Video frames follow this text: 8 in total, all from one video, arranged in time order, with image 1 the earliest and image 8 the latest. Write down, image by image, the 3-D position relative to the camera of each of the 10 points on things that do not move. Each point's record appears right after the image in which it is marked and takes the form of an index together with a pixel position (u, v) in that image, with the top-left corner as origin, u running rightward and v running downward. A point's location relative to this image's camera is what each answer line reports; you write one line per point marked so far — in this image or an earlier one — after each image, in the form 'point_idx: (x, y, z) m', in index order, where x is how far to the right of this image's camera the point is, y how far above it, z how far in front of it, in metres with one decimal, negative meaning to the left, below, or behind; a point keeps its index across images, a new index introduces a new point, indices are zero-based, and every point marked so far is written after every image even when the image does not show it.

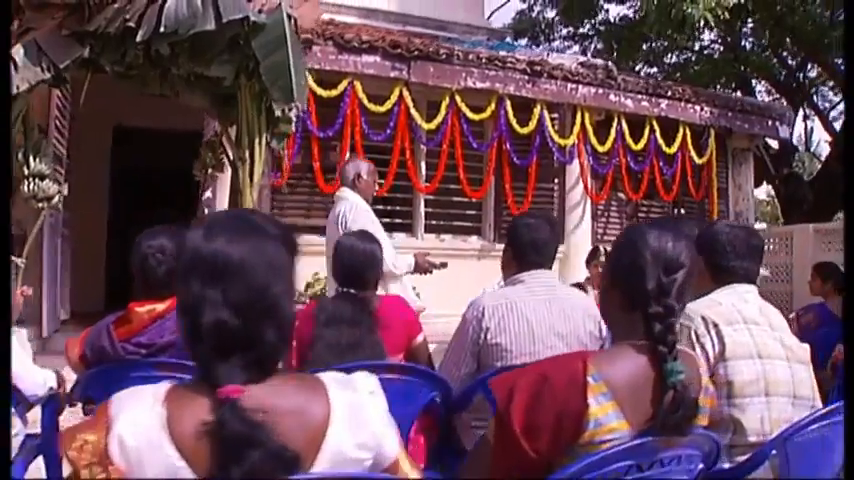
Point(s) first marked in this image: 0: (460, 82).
0: (+0.3, +1.6, +8.3) m
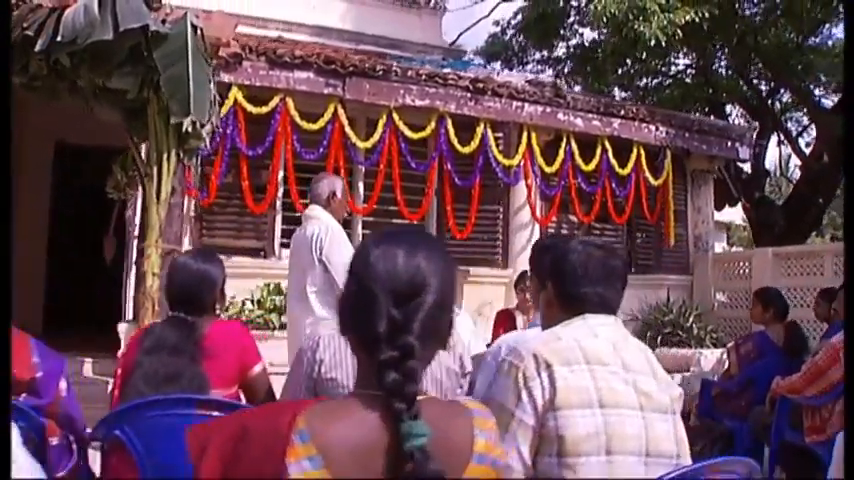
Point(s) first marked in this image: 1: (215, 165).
0: (-0.3, +1.4, +7.9) m
1: (-2.0, +0.7, +7.7) m
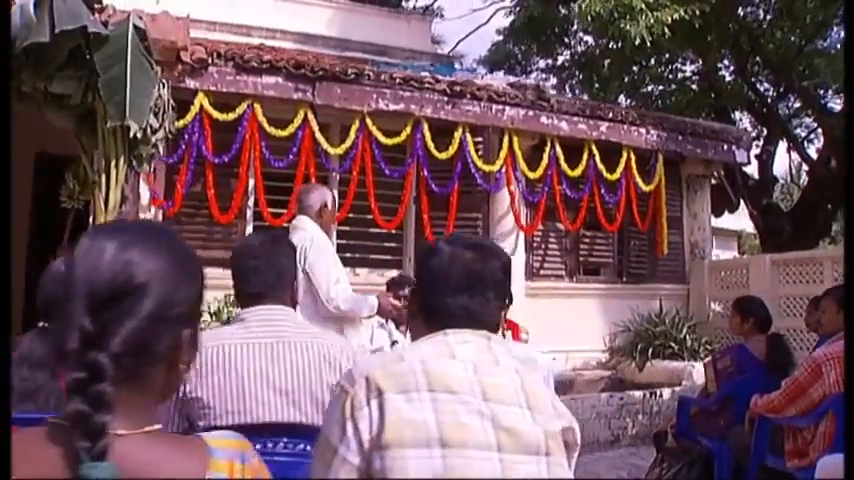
0: (-0.5, +1.3, +7.6) m
1: (-2.2, +0.6, +7.4) m
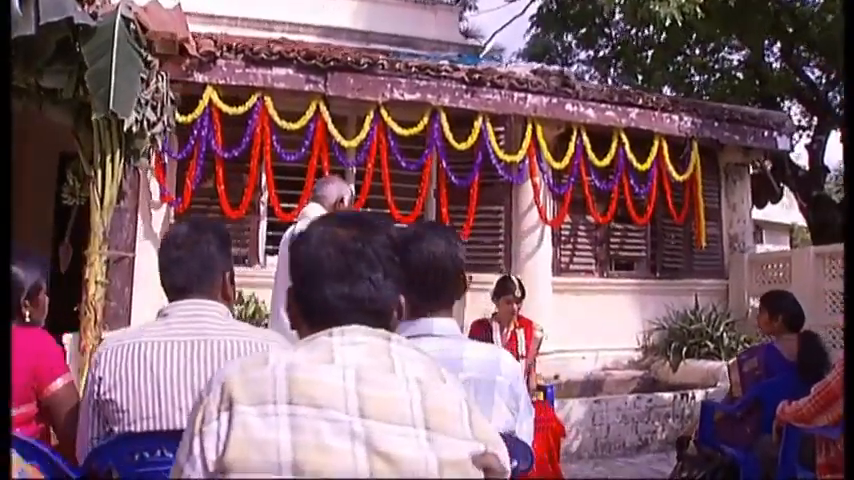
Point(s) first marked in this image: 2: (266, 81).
0: (-0.4, +1.3, +7.3) m
1: (-2.1, +0.6, +7.2) m
2: (-1.4, +1.4, +7.0) m
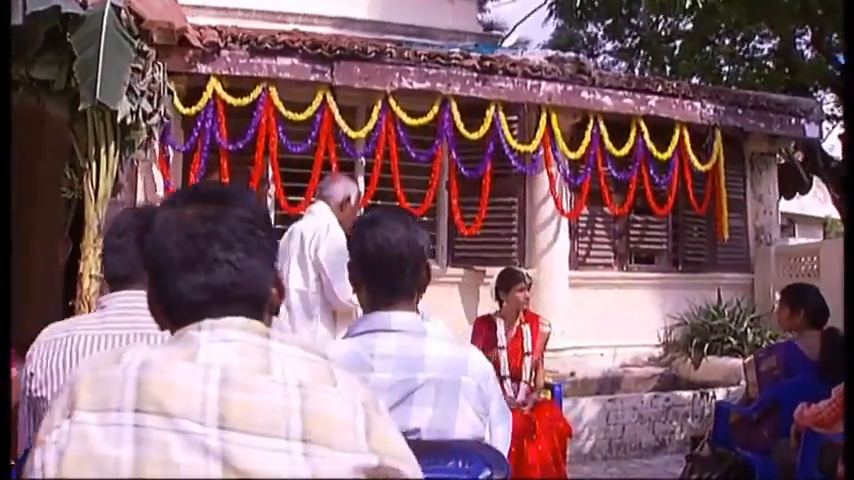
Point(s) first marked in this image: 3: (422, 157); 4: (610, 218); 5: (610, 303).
0: (-0.3, +1.4, +7.1) m
1: (-2.0, +0.7, +7.0) m
2: (-1.3, +1.4, +6.9) m
3: (0.0, +0.7, +7.2) m
4: (+1.8, +0.2, +8.2) m
5: (+1.8, -0.6, +8.1) m
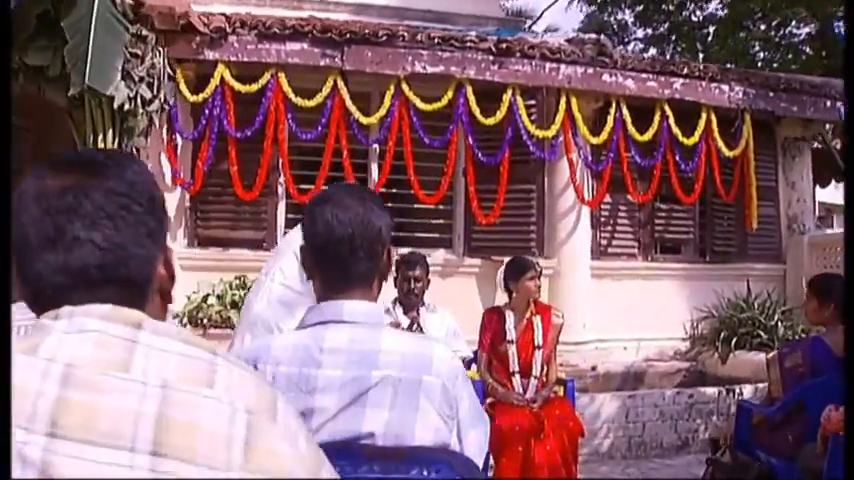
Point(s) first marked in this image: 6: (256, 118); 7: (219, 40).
0: (-0.2, +1.5, +6.9) m
1: (-1.9, +0.7, +6.9) m
2: (-1.2, +1.5, +6.7) m
3: (+0.1, +0.8, +7.0) m
4: (+2.0, +0.3, +7.9) m
5: (+2.0, -0.5, +7.8) m
6: (-1.4, +1.0, +6.9) m
7: (-1.7, +1.6, +6.6) m
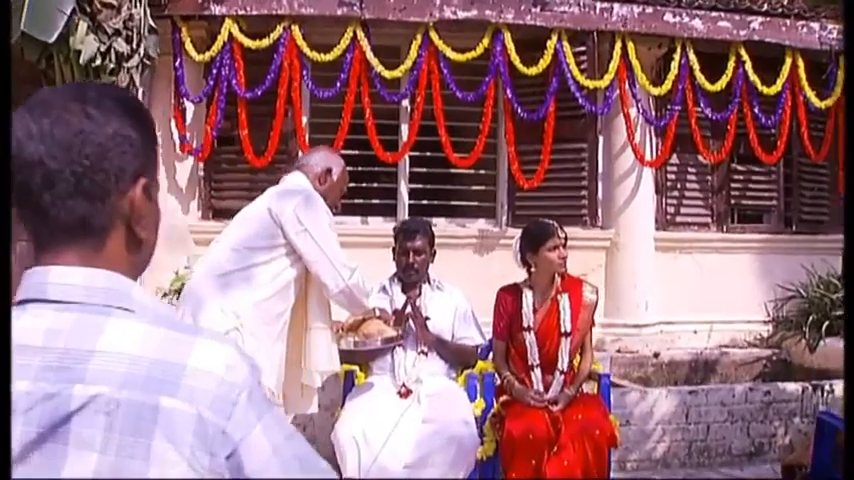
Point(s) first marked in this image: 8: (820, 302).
0: (0.0, +1.7, +6.0) m
1: (-1.7, +1.0, +6.2) m
2: (-1.0, +1.7, +5.9) m
3: (+0.3, +1.1, +6.1) m
4: (+2.3, +0.6, +6.8) m
5: (+2.3, -0.3, +6.7) m
6: (-1.2, +1.2, +6.2) m
7: (-1.5, +1.8, +5.9) m
8: (+3.1, -0.5, +6.5) m
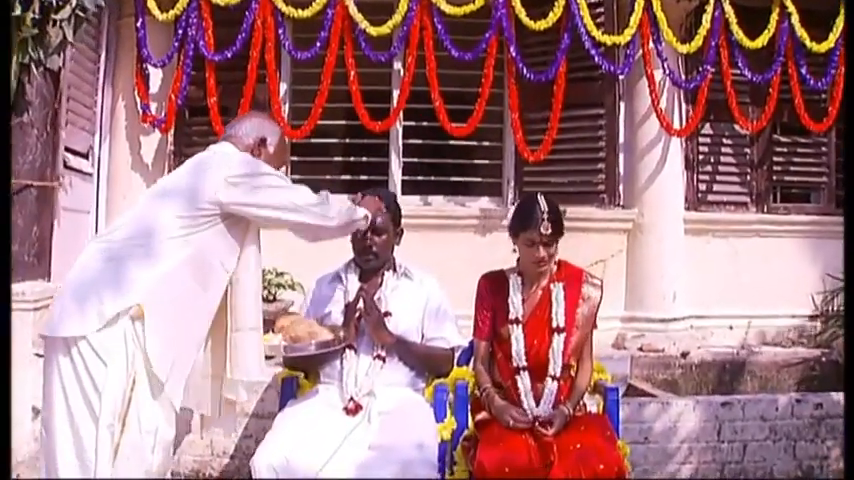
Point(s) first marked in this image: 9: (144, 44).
0: (0.0, +1.8, +5.2) m
1: (-1.7, +1.1, +5.5) m
2: (-1.1, +1.8, +5.2) m
3: (+0.3, +1.2, +5.3) m
4: (+2.3, +0.7, +6.0) m
5: (+2.3, -0.1, +5.9) m
6: (-1.2, +1.3, +5.4) m
7: (-1.5, +1.9, +5.2) m
8: (+3.1, -0.4, +5.6) m
9: (-1.9, +1.3, +5.5) m
